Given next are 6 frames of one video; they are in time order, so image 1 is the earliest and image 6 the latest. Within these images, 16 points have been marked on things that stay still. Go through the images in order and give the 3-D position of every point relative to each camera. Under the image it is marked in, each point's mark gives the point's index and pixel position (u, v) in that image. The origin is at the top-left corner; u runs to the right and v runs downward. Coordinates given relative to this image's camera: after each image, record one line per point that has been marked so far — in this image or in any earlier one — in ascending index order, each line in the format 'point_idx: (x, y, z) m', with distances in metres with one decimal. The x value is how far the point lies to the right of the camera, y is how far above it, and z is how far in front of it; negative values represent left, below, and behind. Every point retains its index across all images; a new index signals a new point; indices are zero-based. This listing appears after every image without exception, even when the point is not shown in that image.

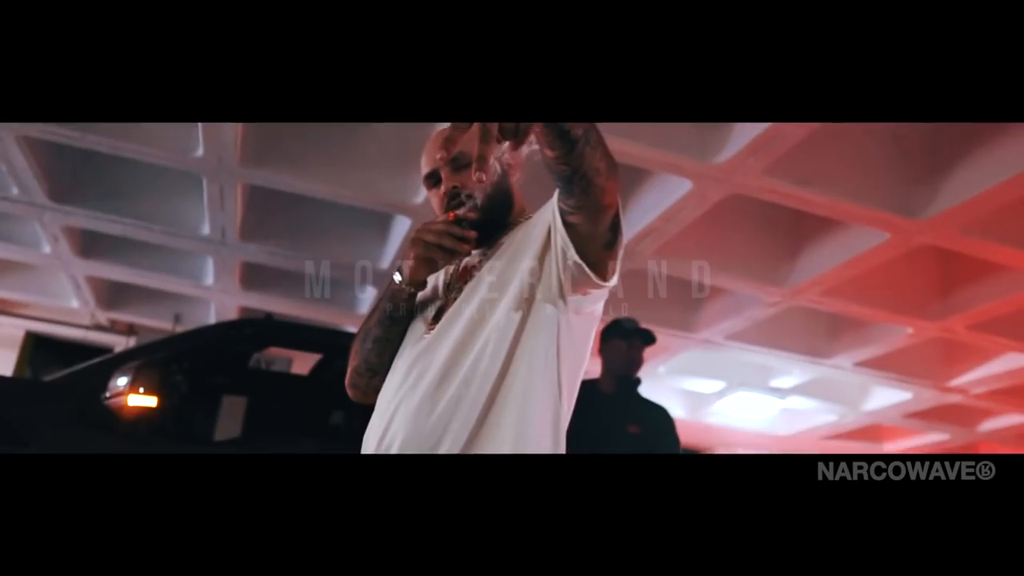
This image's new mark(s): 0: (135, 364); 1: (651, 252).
0: (-1.3, -0.3, +2.7) m
1: (+0.5, +0.1, +3.0) m
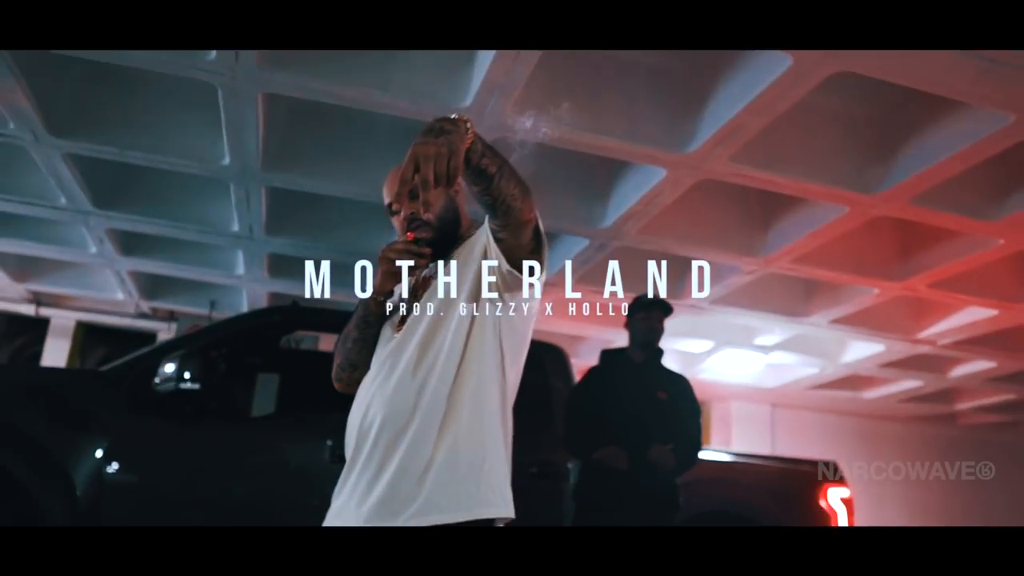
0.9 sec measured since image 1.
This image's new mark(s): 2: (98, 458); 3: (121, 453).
0: (-1.3, -0.2, +3.0) m
1: (+0.5, +0.2, +3.3) m
2: (-1.5, -0.6, +2.7) m
3: (-1.4, -0.6, +2.7) m
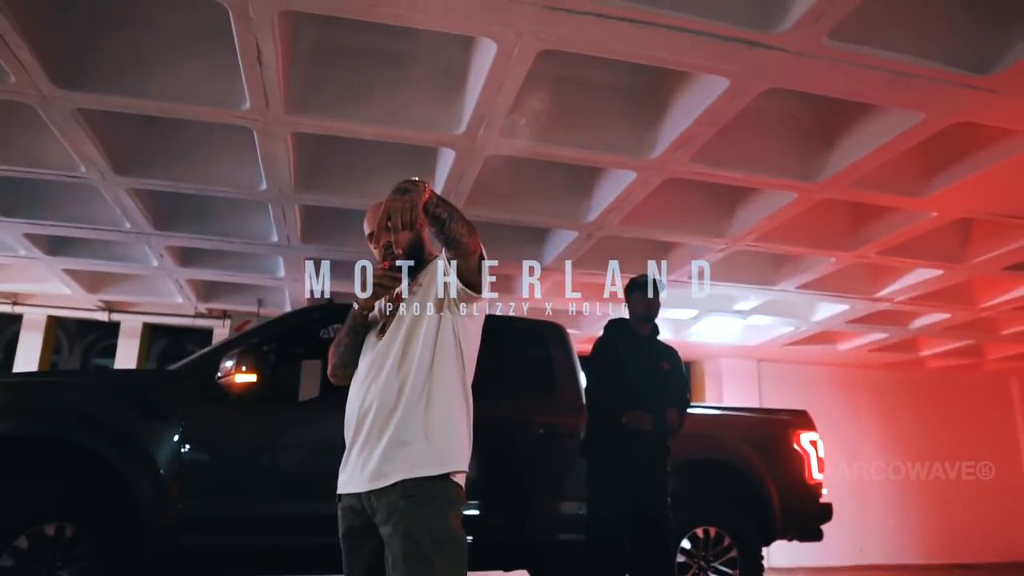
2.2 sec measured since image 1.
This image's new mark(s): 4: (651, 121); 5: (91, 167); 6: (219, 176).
0: (-1.3, -0.3, +3.6) m
1: (+0.5, +0.3, +3.8) m
2: (-1.4, -0.7, +3.3) m
3: (-1.4, -0.6, +3.3) m
4: (+0.6, +0.7, +3.1) m
5: (-1.9, +0.5, +3.4) m
6: (-1.3, +0.5, +3.5) m
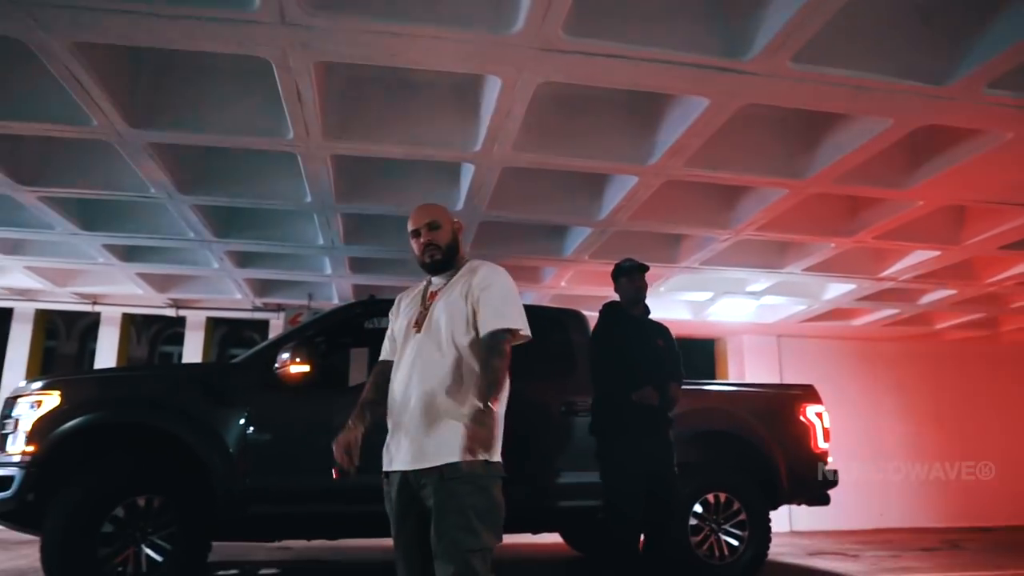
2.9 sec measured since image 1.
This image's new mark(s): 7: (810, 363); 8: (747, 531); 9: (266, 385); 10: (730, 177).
0: (-1.2, -0.3, +4.1) m
1: (+0.6, +0.4, +4.1) m
2: (-1.3, -0.7, +3.8) m
3: (-1.3, -0.7, +3.8) m
4: (+0.6, +0.7, +3.5) m
5: (-1.8, +0.5, +3.9) m
6: (-1.2, +0.5, +4.0) m
7: (+3.0, -0.7, +7.8) m
8: (+1.3, -1.4, +4.3) m
9: (-1.3, -0.5, +3.9) m
10: (+1.0, +0.5, +3.7) m
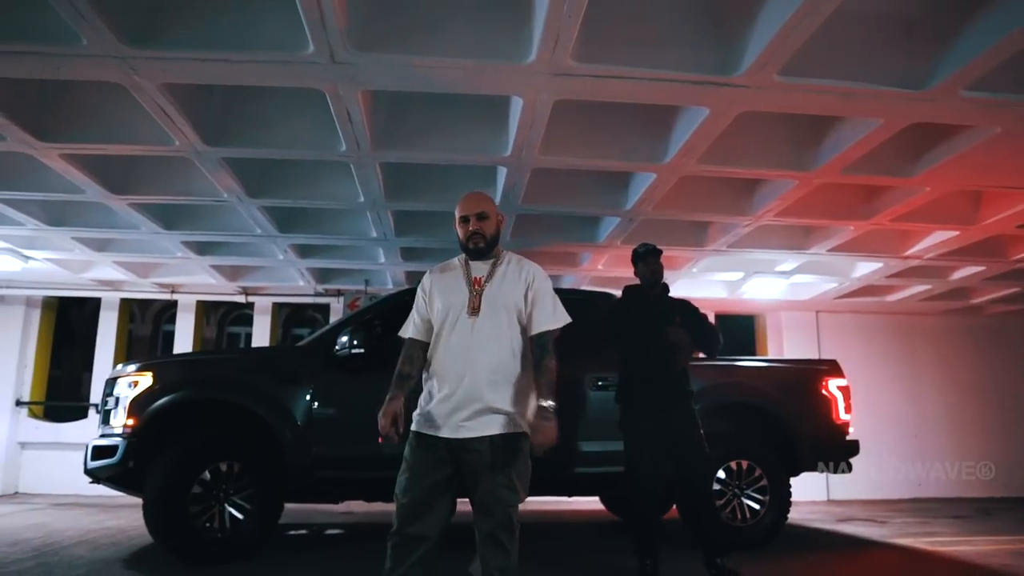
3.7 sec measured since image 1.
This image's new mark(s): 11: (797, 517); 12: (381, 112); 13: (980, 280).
0: (-1.0, -0.2, +4.6) m
1: (+0.8, +0.5, +4.5) m
2: (-1.1, -0.6, +4.3) m
3: (-1.1, -0.6, +4.3) m
4: (+0.7, +0.8, +3.8) m
5: (-1.6, +0.5, +4.4) m
6: (-1.1, +0.5, +4.4) m
7: (+3.5, -0.5, +7.9) m
8: (+1.5, -1.3, +4.7) m
9: (-1.1, -0.5, +4.5) m
10: (+1.2, +0.6, +3.9) m
11: (+2.2, -1.8, +6.0) m
12: (-0.6, +0.8, +3.7) m
13: (+3.4, +0.1, +5.7) m
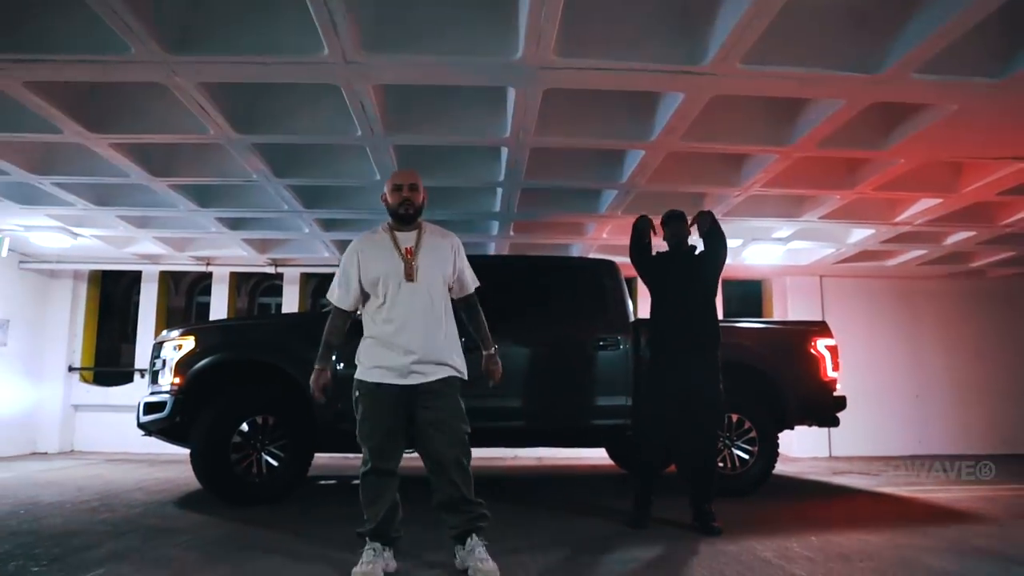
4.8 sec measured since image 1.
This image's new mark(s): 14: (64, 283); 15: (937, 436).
0: (-0.9, 0.0, +5.0) m
1: (+0.8, +0.7, +4.8) m
2: (-1.1, -0.5, +4.8) m
3: (-1.0, -0.4, +4.8) m
4: (+0.7, +0.9, +4.1) m
5: (-1.6, +0.7, +4.9) m
6: (-1.1, +0.7, +4.9) m
7: (+3.7, -0.1, +8.1) m
8: (+1.6, -1.0, +5.0) m
9: (-1.0, -0.3, +4.9) m
10: (+1.2, +0.8, +4.3) m
11: (+2.3, -1.5, +6.3) m
12: (-0.6, +1.0, +4.0) m
13: (+3.5, +0.3, +5.9) m
14: (-4.9, +0.1, +8.5) m
15: (+4.5, -1.5, +8.0) m
